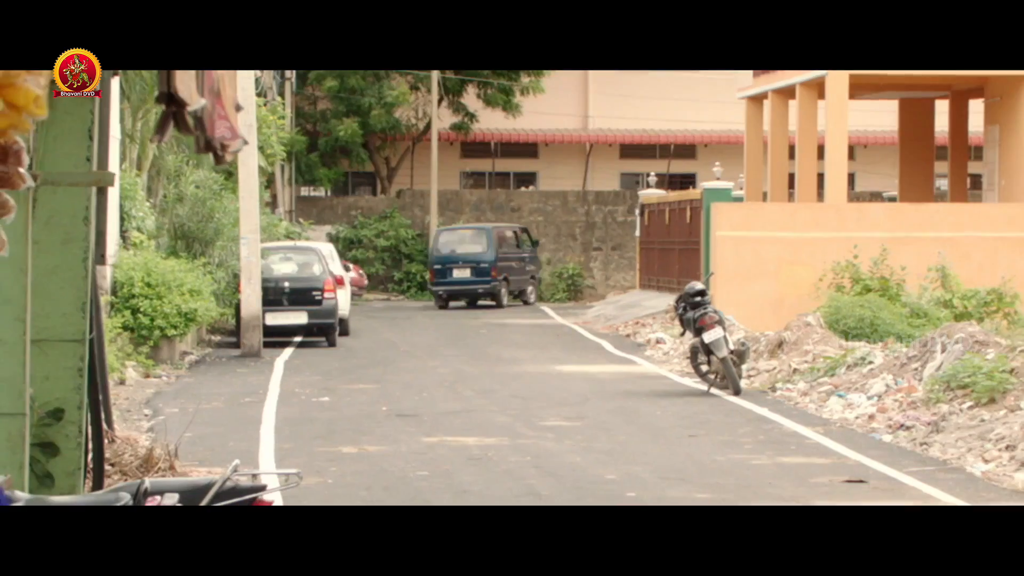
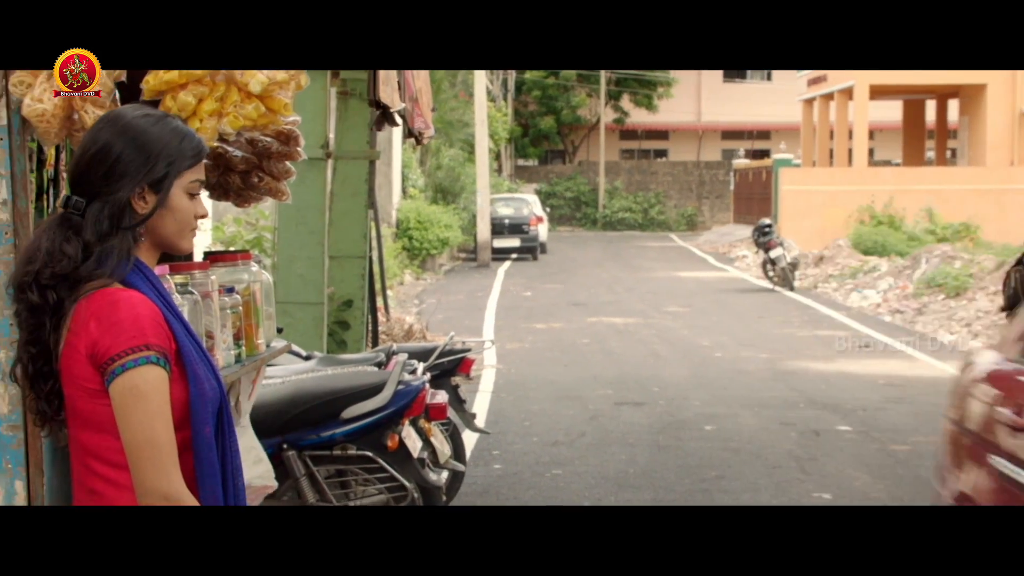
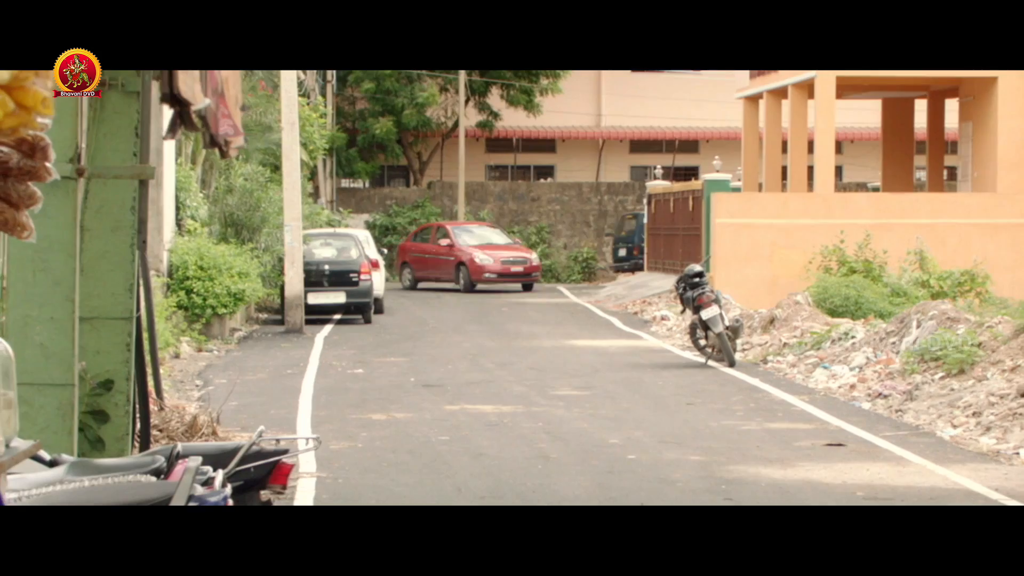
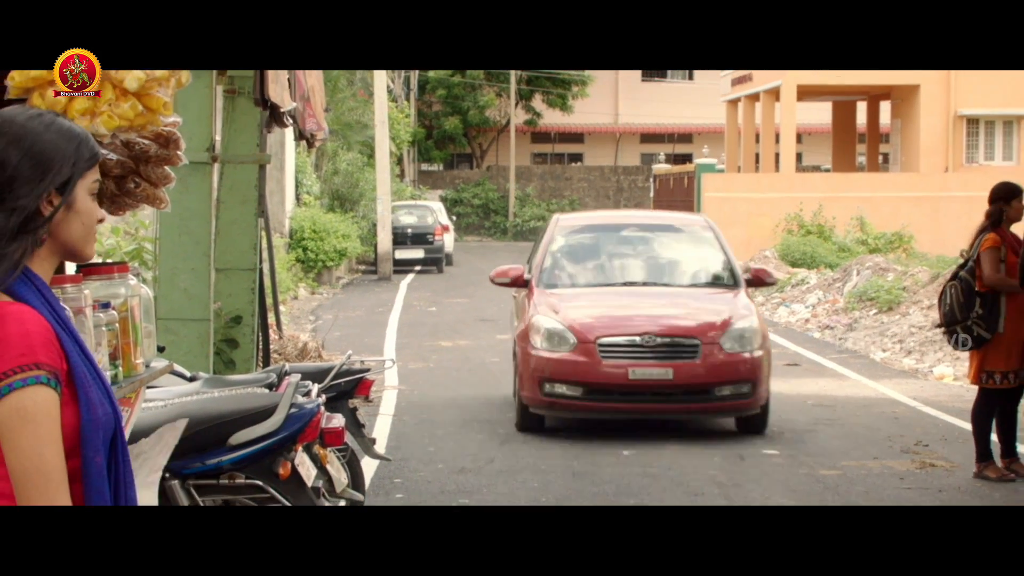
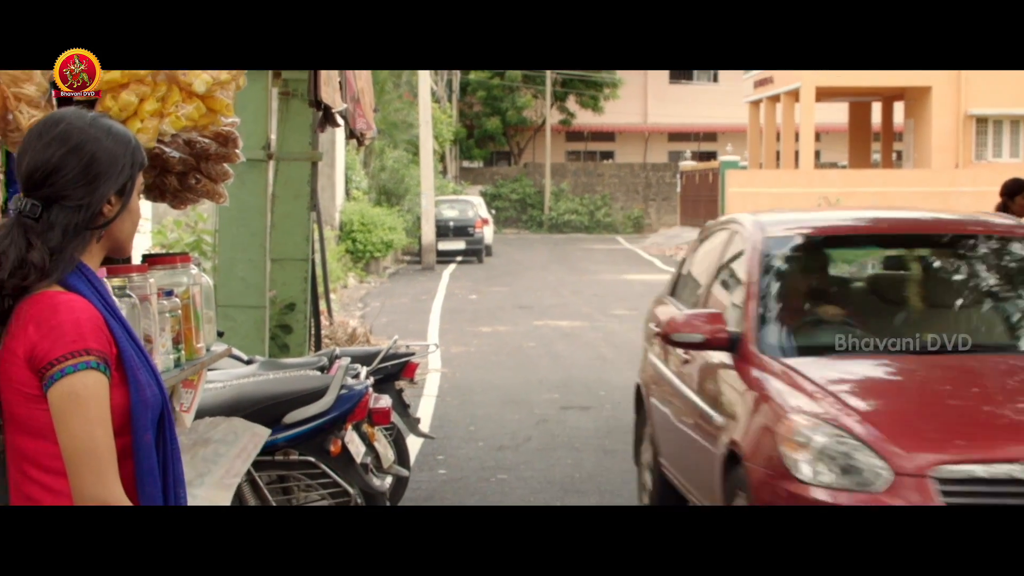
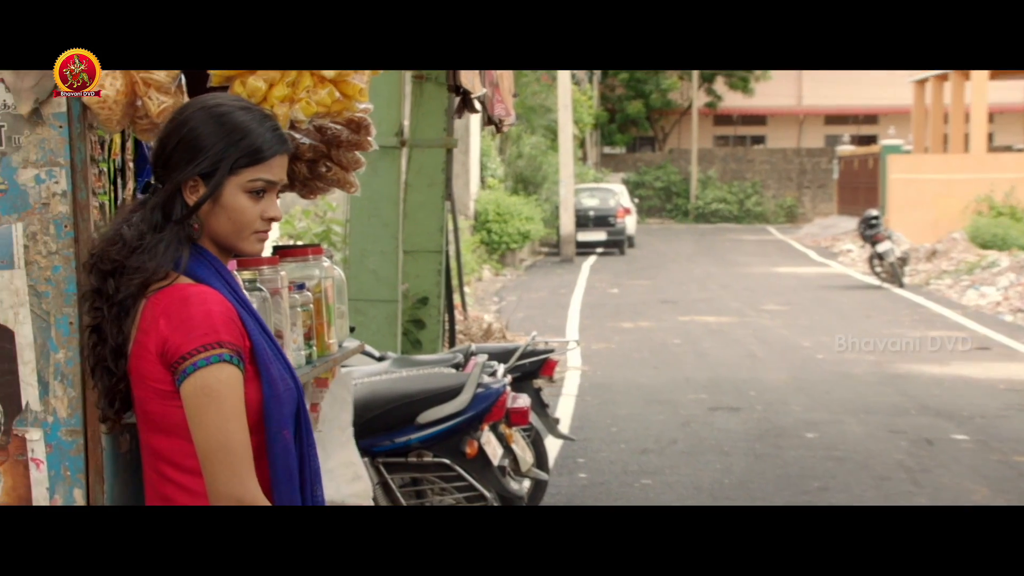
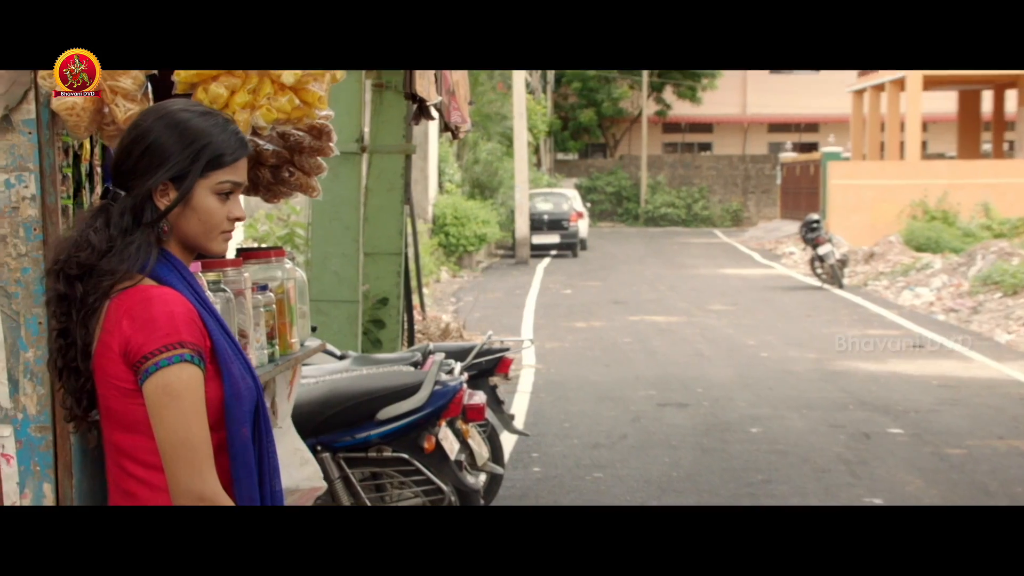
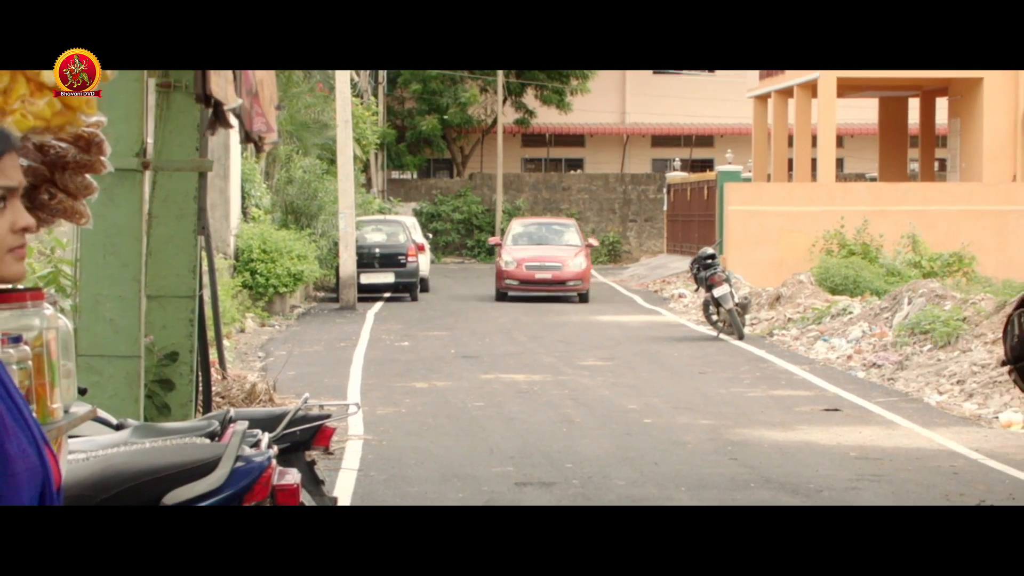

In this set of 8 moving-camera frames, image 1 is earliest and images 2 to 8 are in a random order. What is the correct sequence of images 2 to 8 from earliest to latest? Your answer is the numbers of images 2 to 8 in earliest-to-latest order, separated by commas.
3, 8, 4, 5, 2, 7, 6
